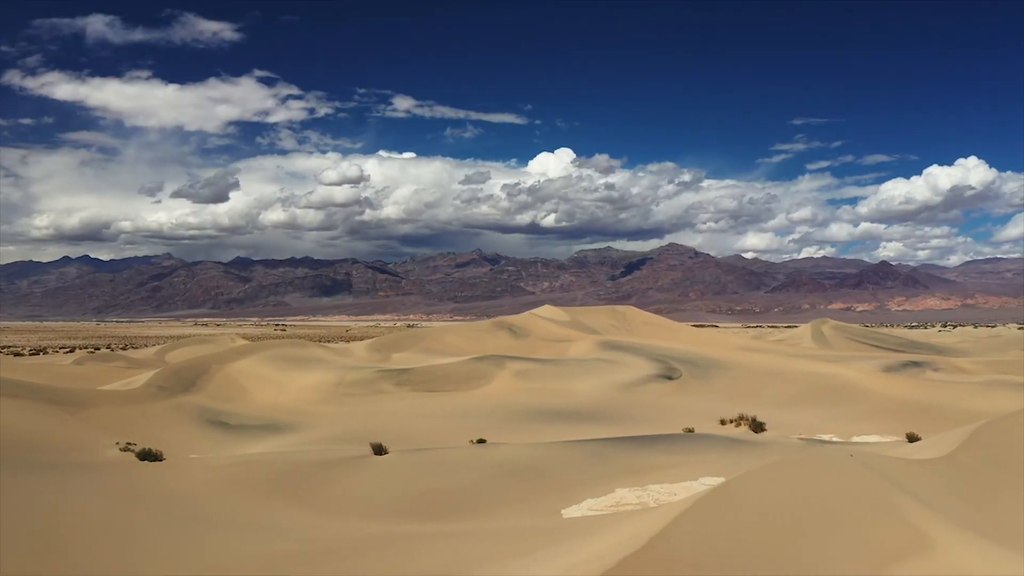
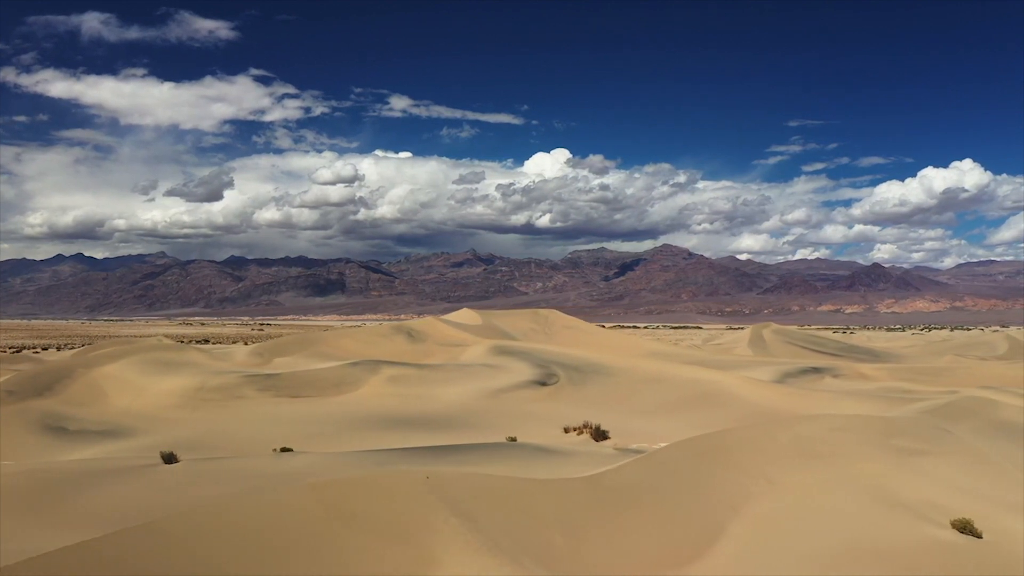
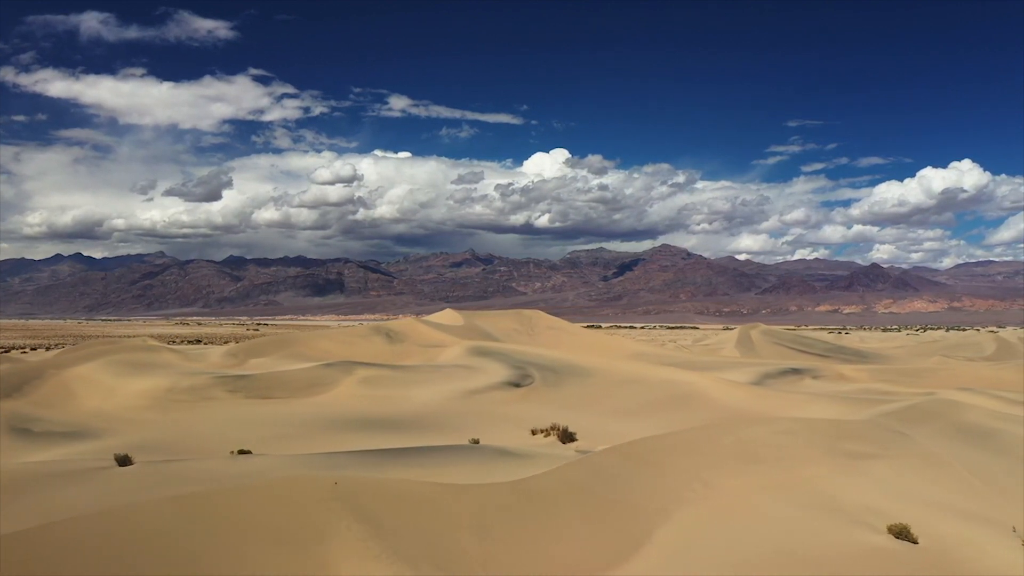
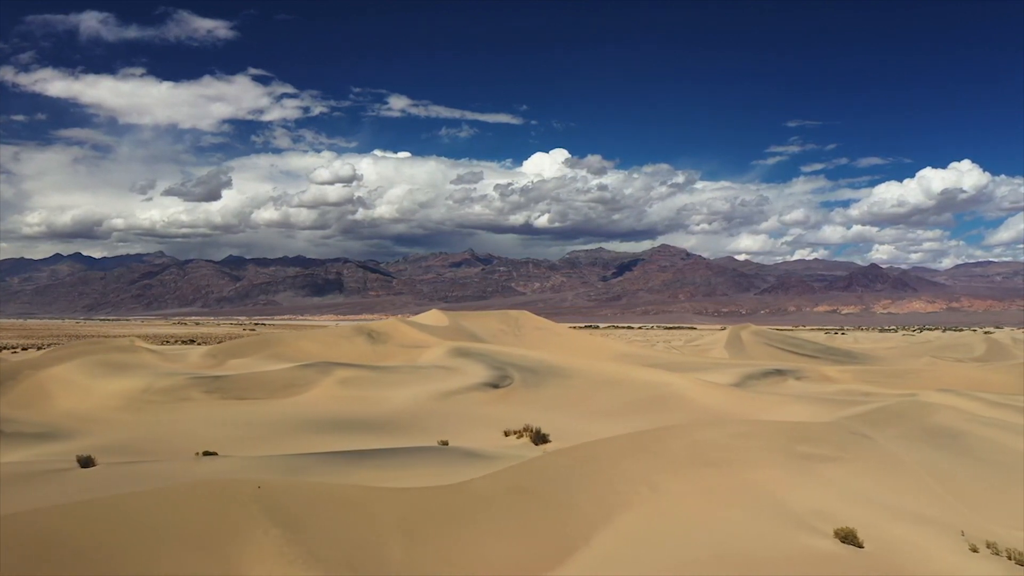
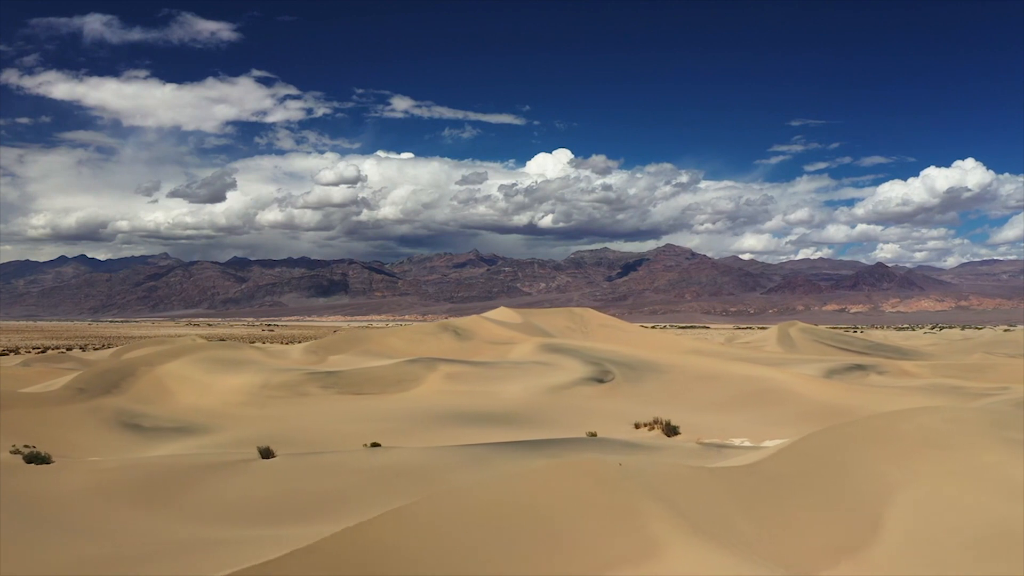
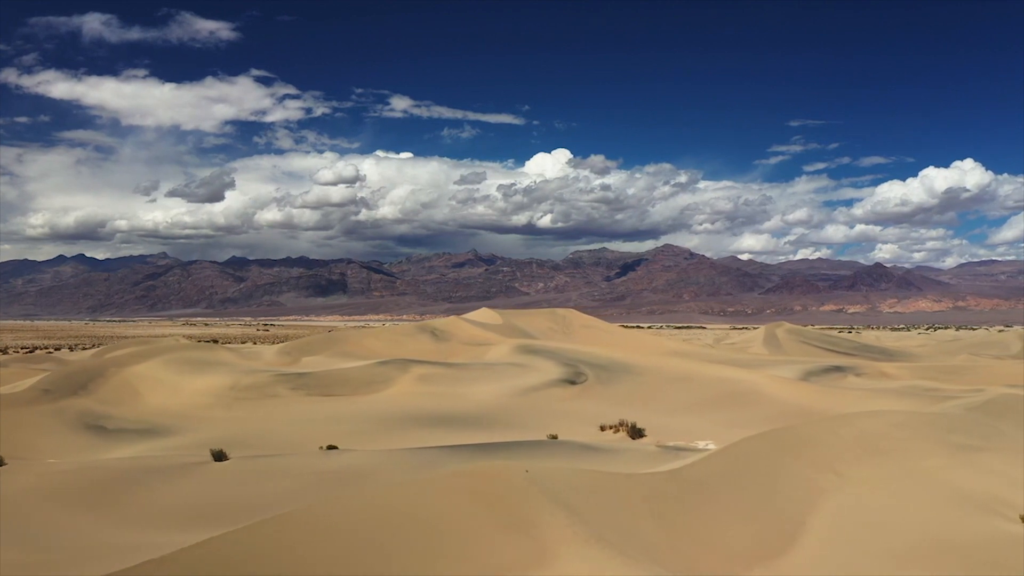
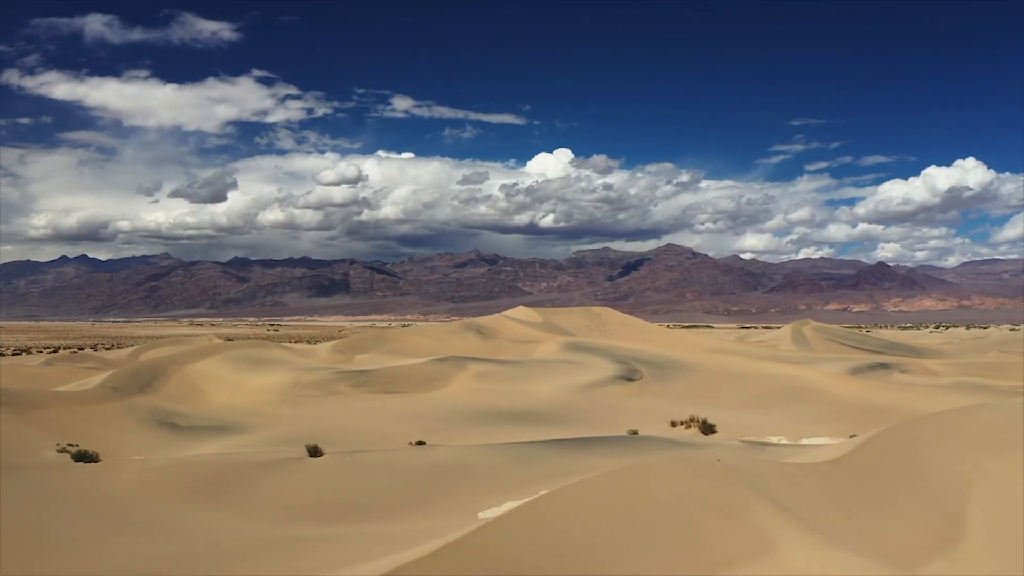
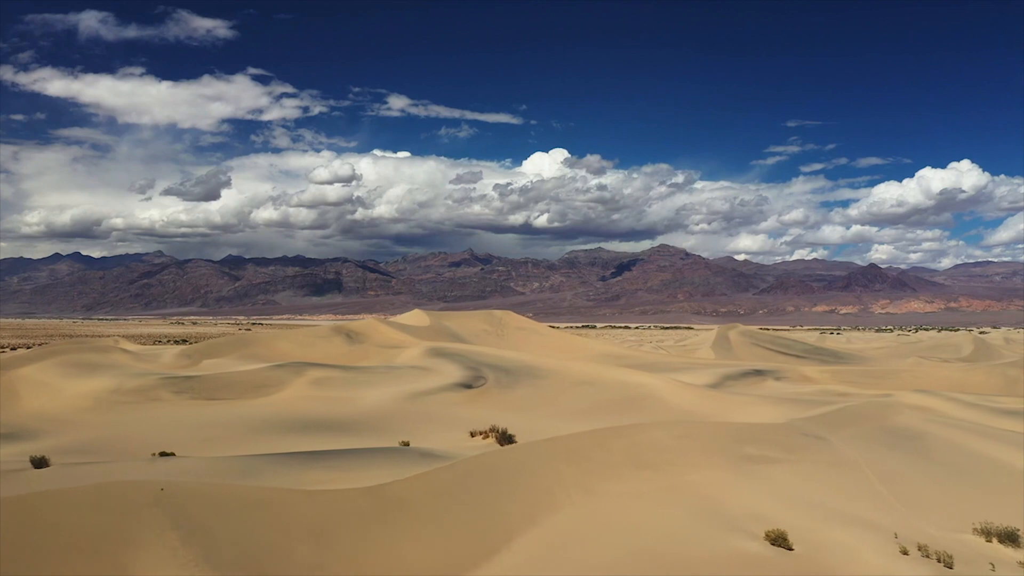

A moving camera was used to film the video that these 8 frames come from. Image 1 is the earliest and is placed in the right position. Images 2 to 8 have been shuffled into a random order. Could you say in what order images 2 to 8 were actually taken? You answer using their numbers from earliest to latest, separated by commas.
7, 5, 6, 2, 3, 4, 8
